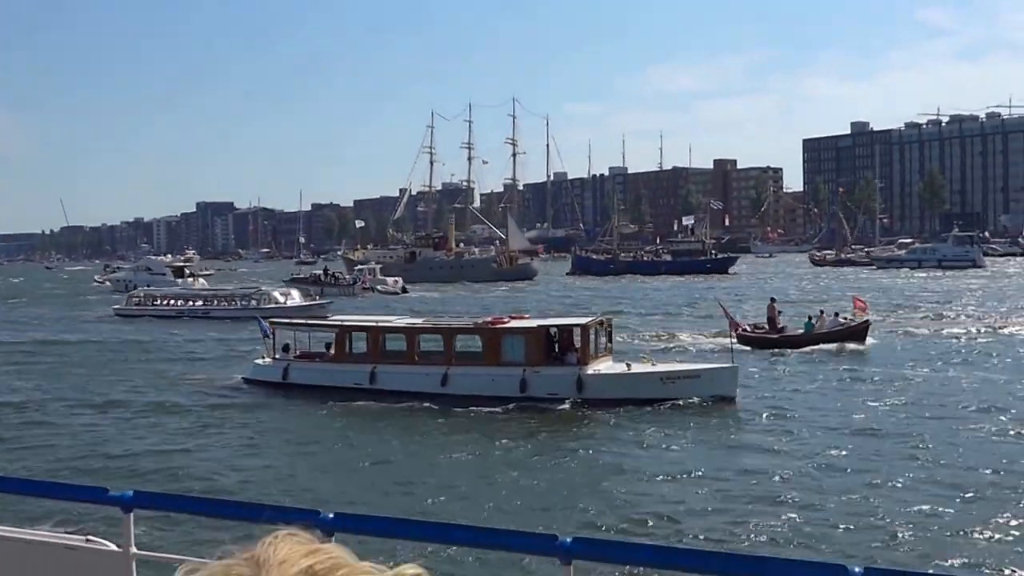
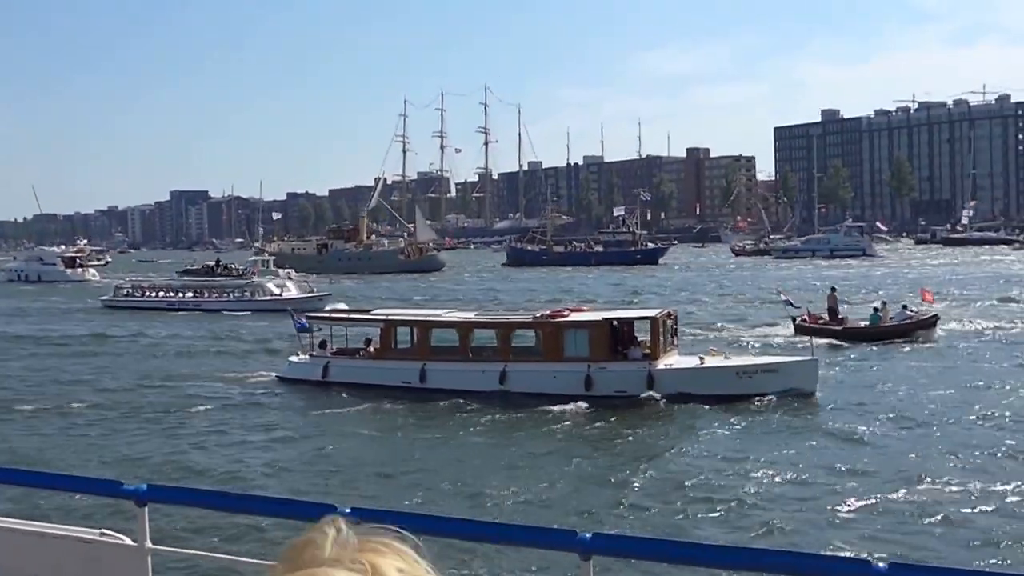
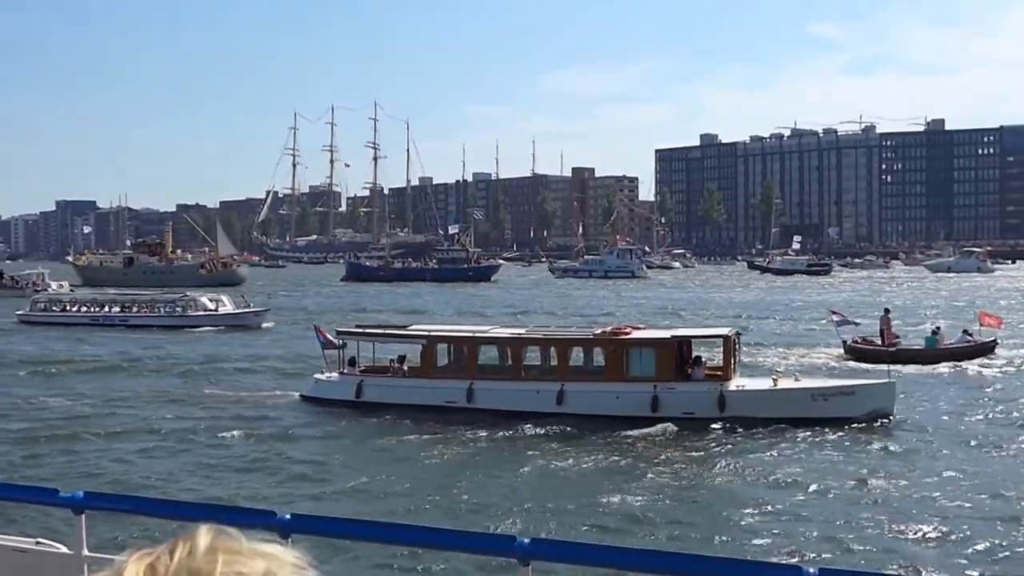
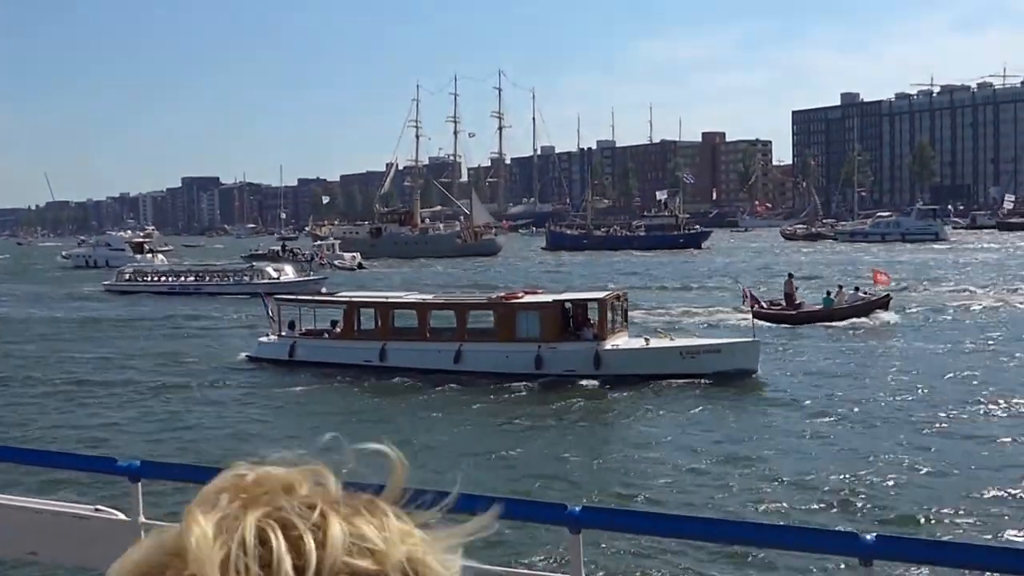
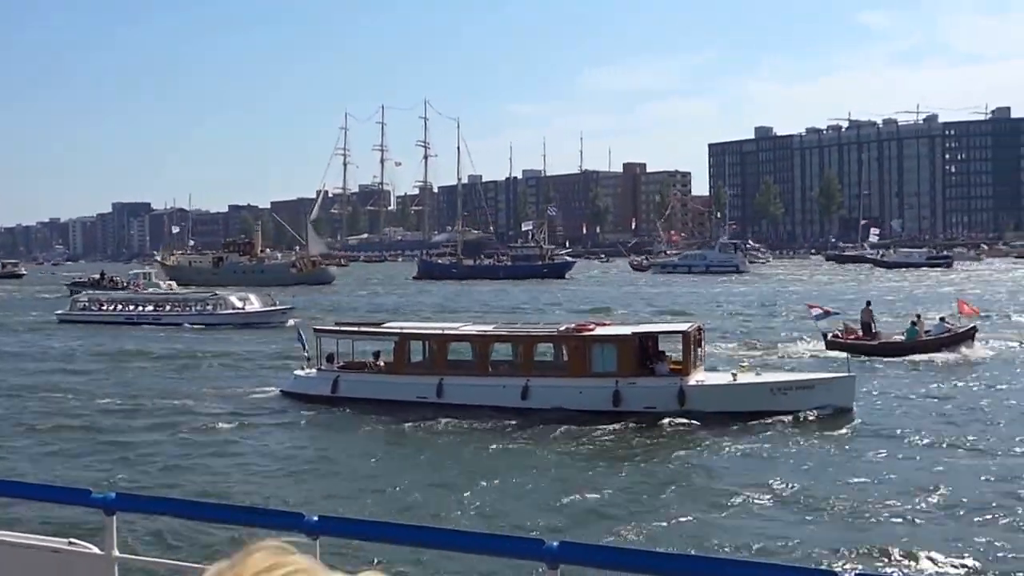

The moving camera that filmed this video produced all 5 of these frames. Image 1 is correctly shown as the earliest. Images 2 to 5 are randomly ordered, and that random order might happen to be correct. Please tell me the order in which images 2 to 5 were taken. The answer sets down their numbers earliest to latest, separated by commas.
4, 2, 5, 3
